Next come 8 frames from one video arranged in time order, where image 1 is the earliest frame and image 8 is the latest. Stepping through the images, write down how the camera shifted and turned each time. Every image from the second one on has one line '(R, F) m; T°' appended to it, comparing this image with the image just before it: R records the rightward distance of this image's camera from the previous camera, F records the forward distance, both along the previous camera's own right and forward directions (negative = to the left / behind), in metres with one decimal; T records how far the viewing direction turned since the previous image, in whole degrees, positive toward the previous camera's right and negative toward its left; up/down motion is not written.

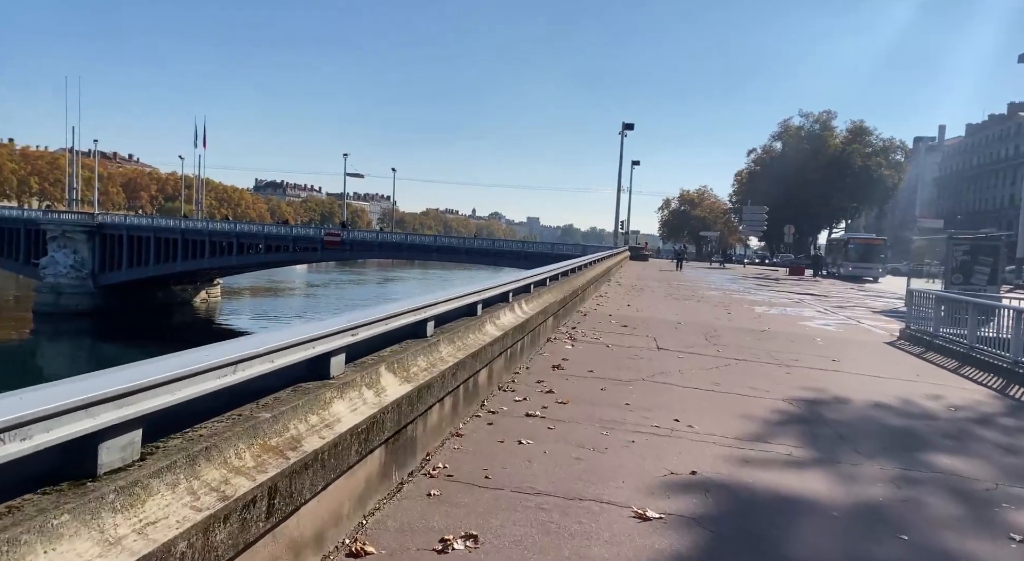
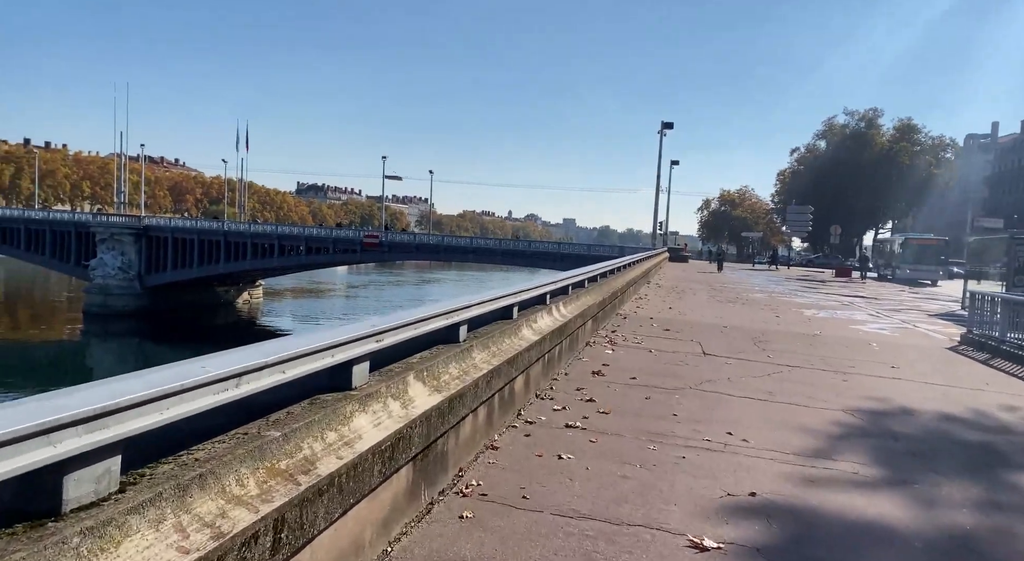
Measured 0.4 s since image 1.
(0.0, +0.4) m; -3°
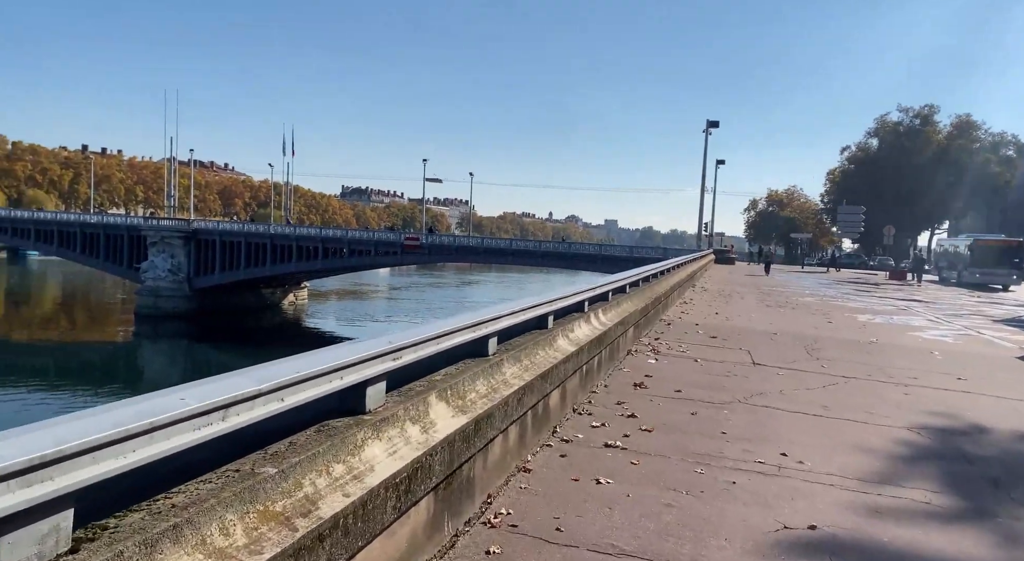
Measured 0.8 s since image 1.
(0.0, +0.3) m; -3°
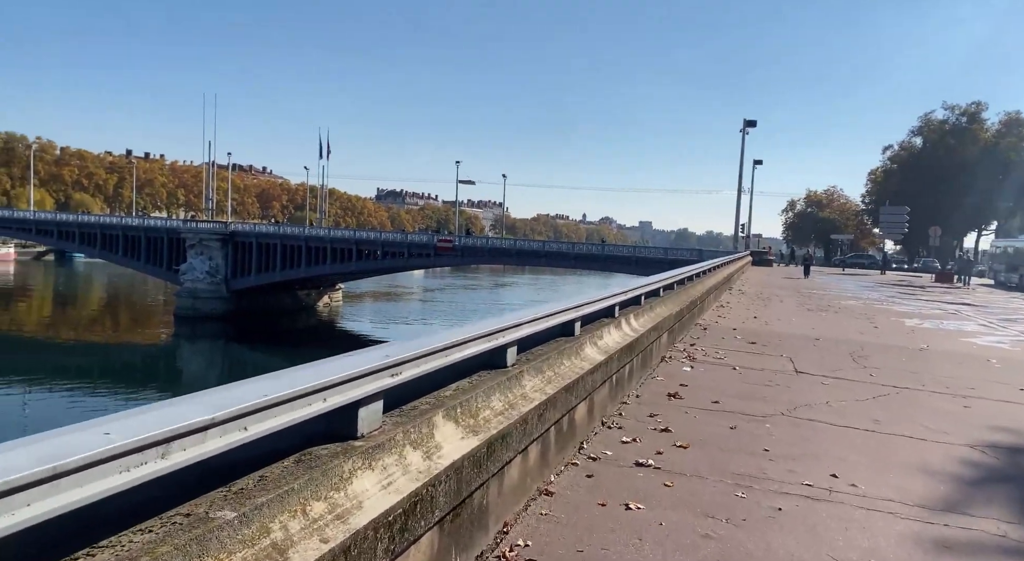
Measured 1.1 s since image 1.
(+0.1, +0.4) m; -2°
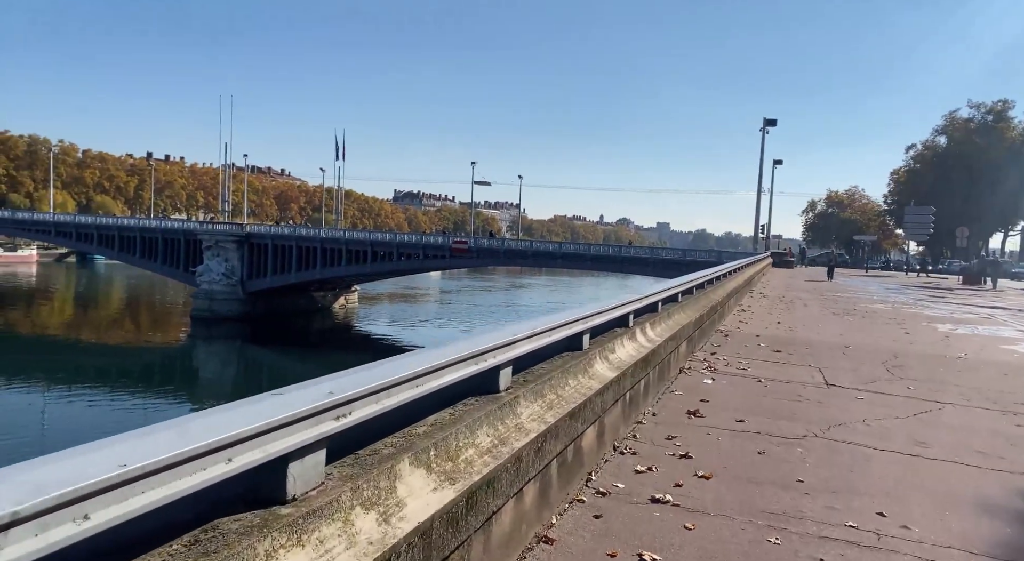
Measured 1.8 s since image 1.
(+0.1, +0.6) m; -1°
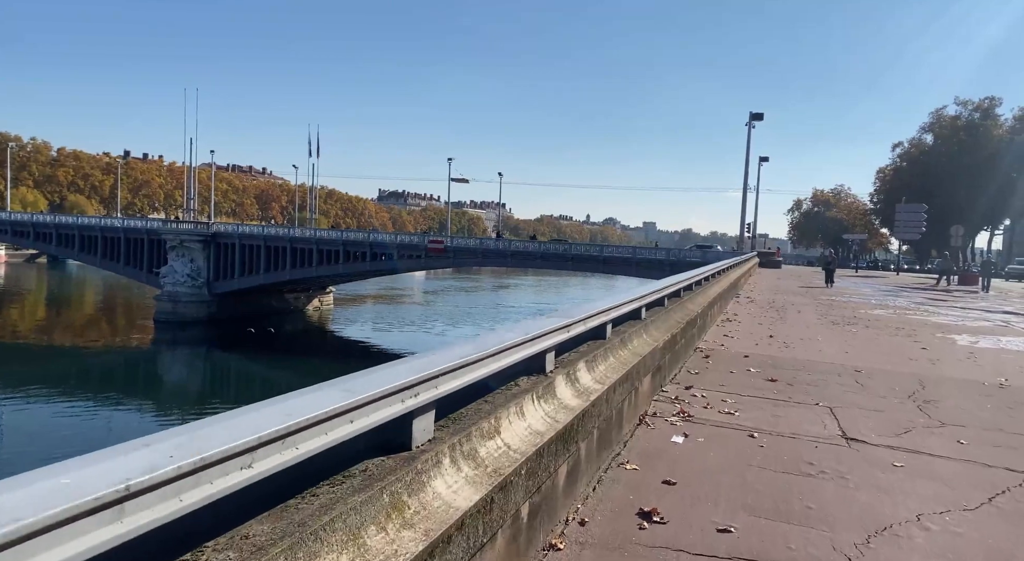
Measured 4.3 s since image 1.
(+0.7, +2.3) m; +1°
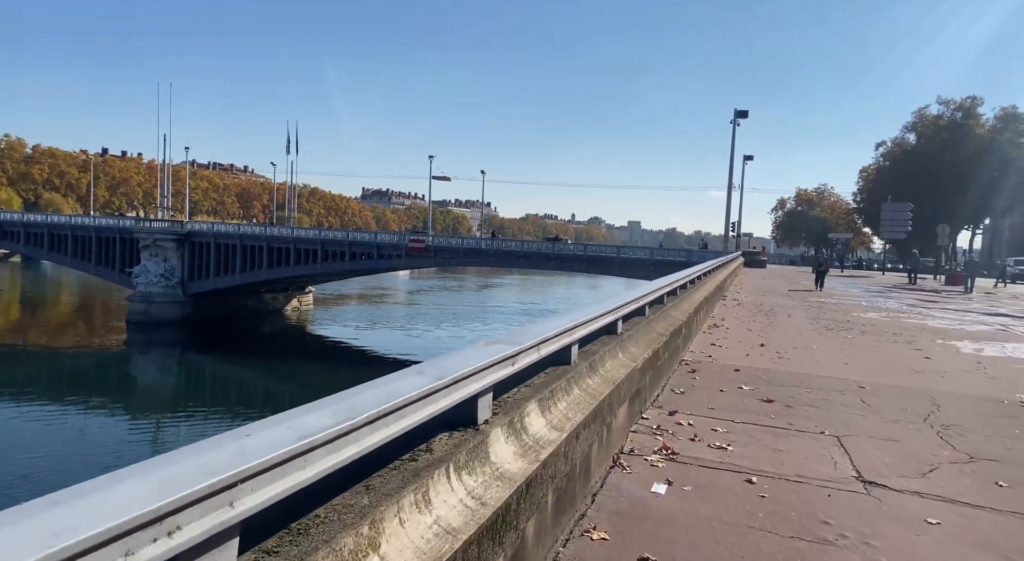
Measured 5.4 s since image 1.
(+0.2, +1.0) m; +1°
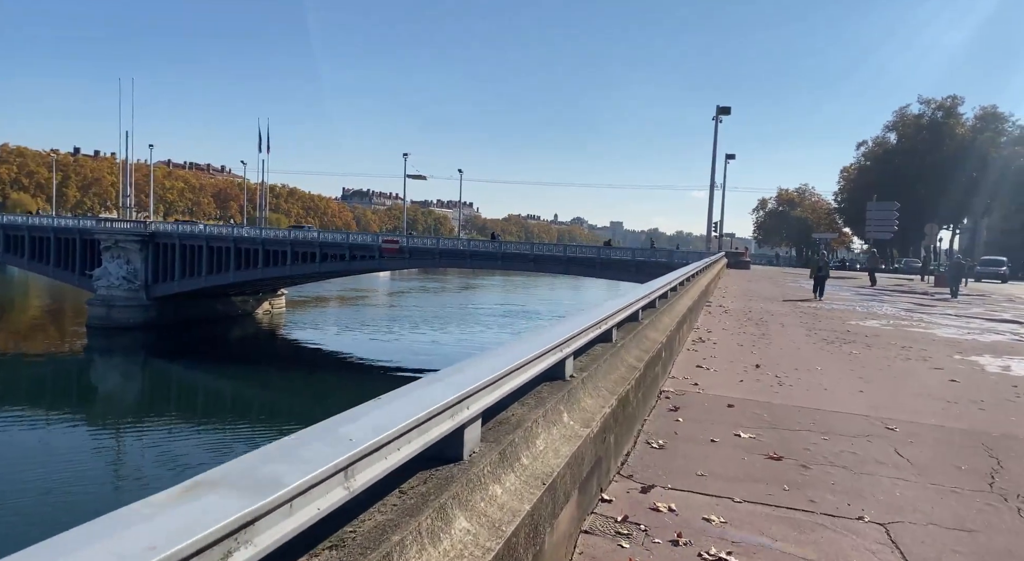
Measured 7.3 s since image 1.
(+0.4, +1.8) m; +1°
